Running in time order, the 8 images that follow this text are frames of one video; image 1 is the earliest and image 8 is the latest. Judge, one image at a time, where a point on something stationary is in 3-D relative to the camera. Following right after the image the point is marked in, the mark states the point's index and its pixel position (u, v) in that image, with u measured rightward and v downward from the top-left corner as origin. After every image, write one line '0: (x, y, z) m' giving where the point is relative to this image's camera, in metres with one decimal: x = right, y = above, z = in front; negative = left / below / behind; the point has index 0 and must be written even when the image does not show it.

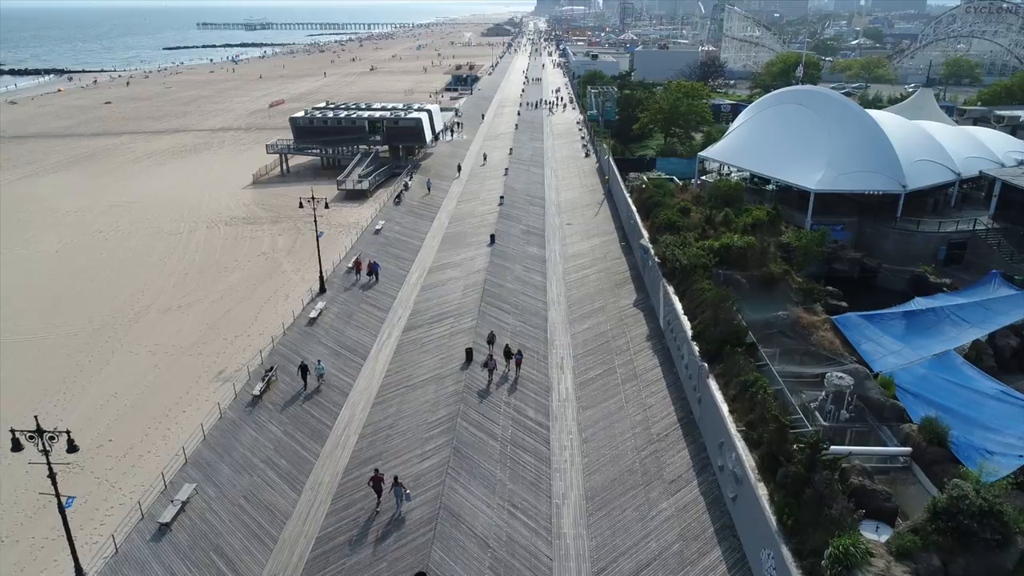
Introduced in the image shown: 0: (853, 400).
0: (+9.7, -3.2, +20.0) m
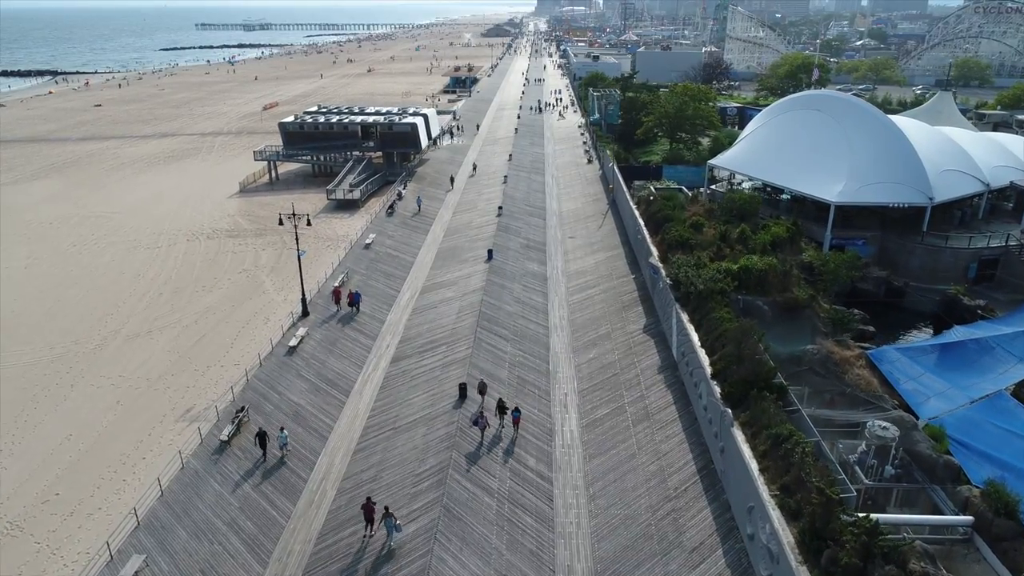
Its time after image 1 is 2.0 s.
0: (+9.6, -4.1, +17.5) m
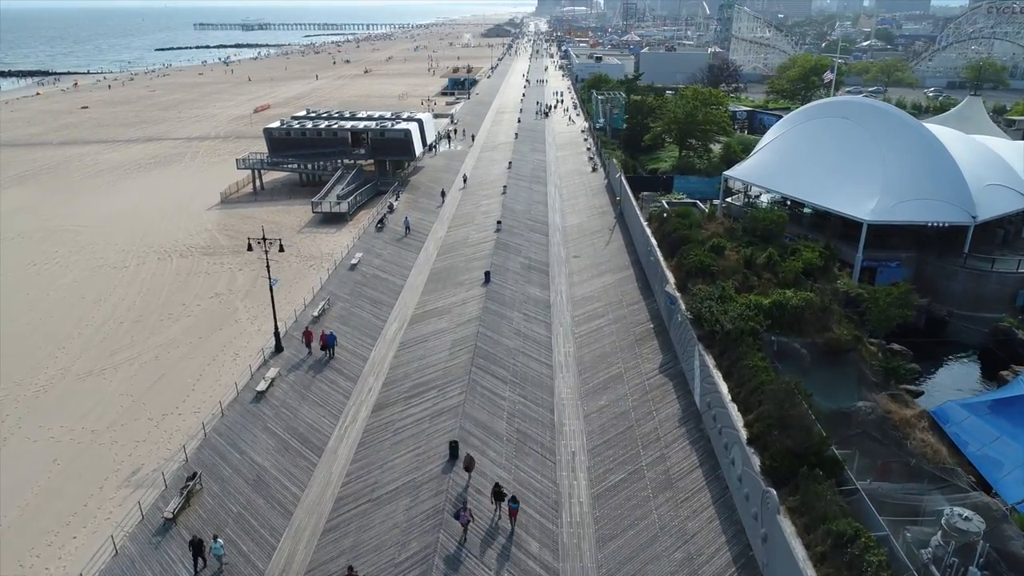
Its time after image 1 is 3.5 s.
0: (+9.6, -5.3, +14.3) m
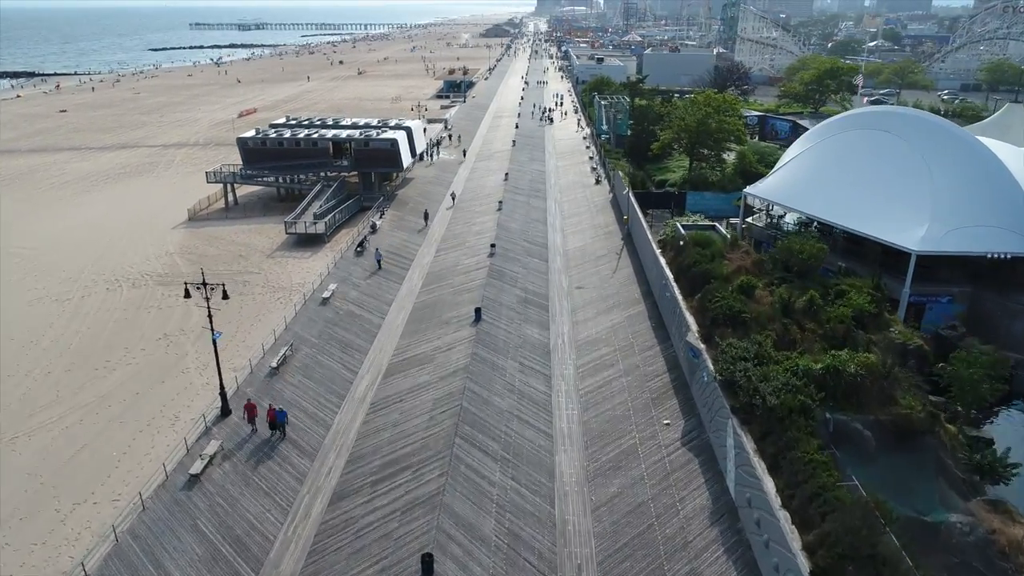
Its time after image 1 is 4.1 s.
0: (+9.4, -6.9, +10.0) m
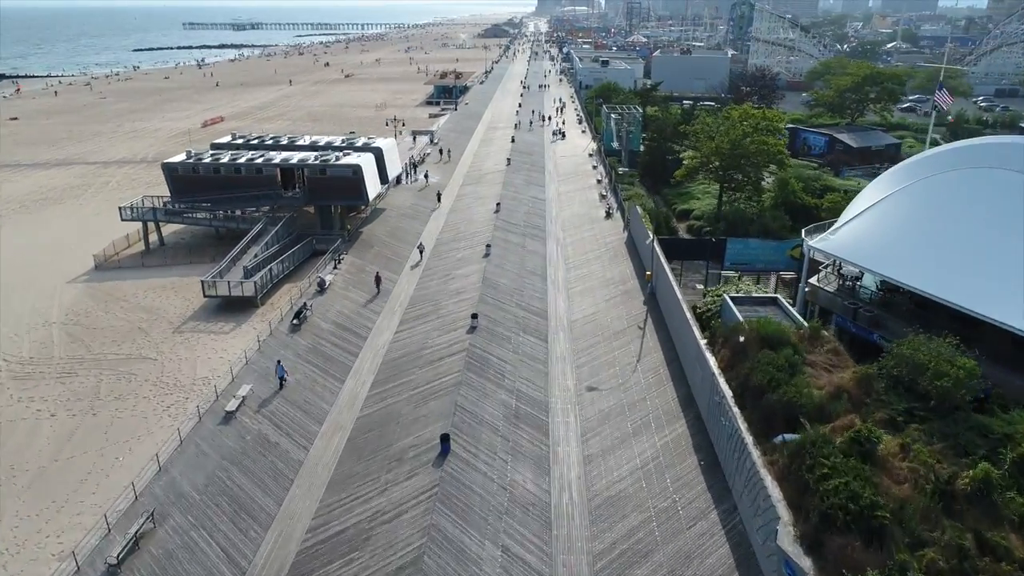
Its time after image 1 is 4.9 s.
0: (+8.9, -10.2, +1.0) m
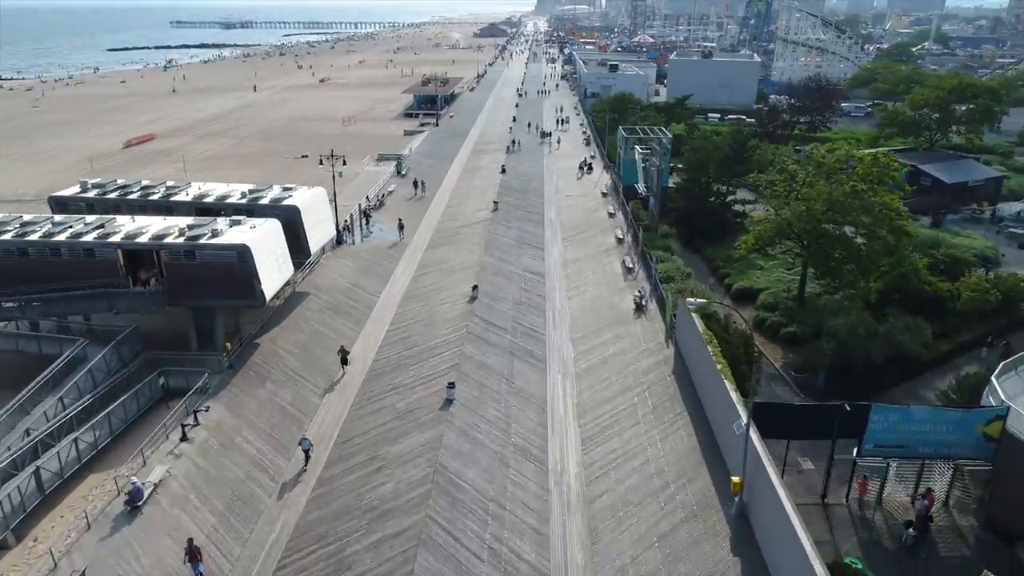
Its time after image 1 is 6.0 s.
0: (+8.2, -15.3, -12.9) m
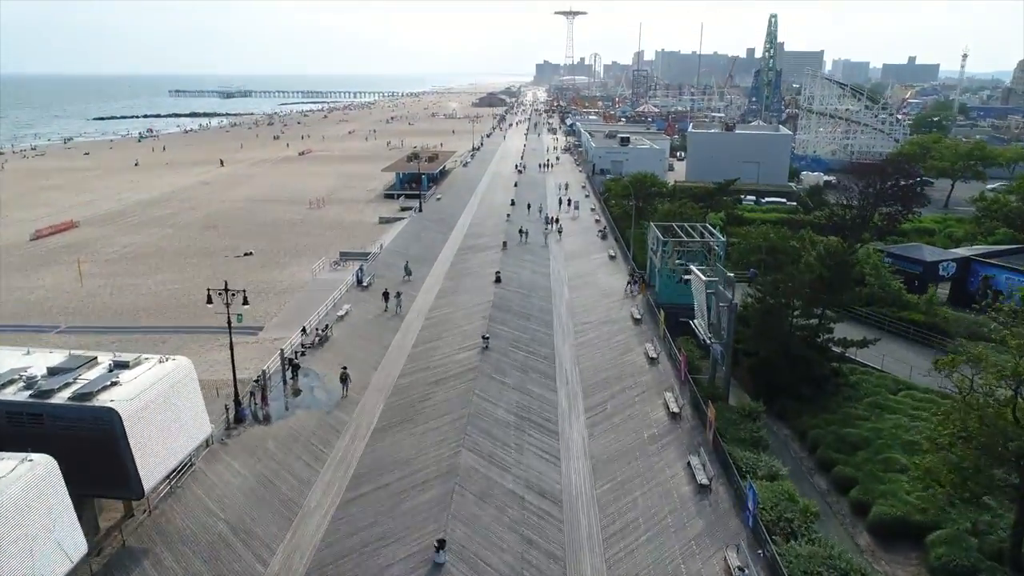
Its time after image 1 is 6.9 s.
0: (+8.1, -17.5, -26.8) m
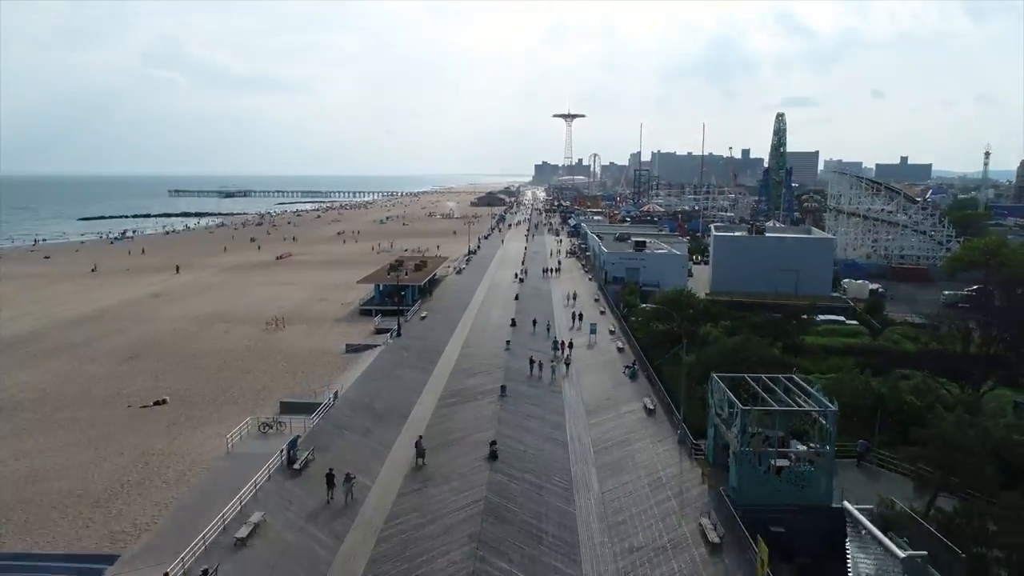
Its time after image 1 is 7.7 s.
0: (+8.3, -15.3, -40.3) m
